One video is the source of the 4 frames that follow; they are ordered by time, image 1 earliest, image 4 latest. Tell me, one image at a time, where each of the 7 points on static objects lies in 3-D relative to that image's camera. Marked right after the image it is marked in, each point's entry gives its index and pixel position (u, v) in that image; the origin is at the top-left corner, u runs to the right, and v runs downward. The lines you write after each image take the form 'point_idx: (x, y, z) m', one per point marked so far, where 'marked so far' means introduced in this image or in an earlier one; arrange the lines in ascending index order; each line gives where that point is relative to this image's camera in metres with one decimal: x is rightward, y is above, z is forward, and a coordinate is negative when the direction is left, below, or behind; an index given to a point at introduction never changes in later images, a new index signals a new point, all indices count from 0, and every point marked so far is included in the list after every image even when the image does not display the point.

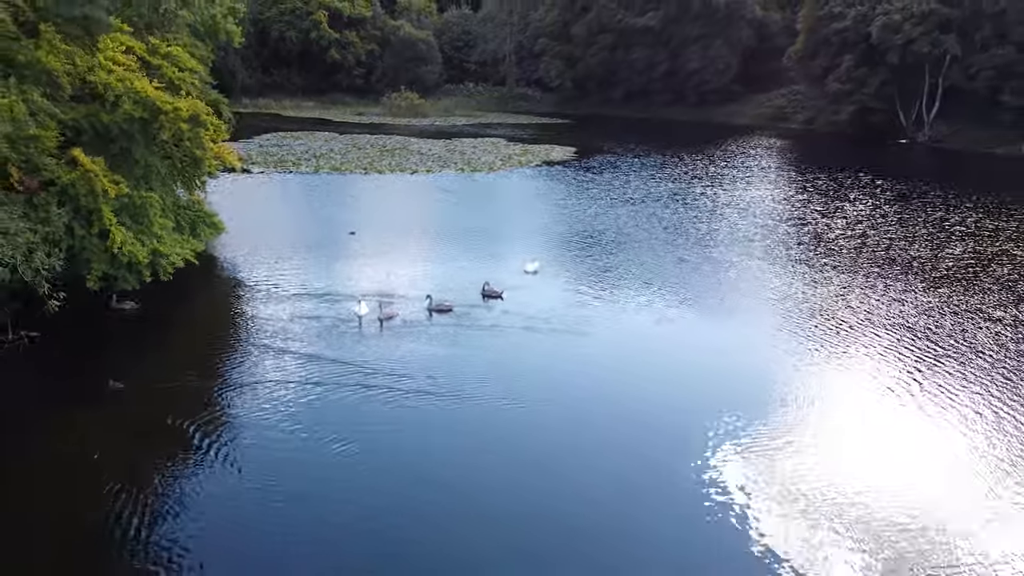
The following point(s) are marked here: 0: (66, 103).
0: (-5.4, +2.3, +11.0) m
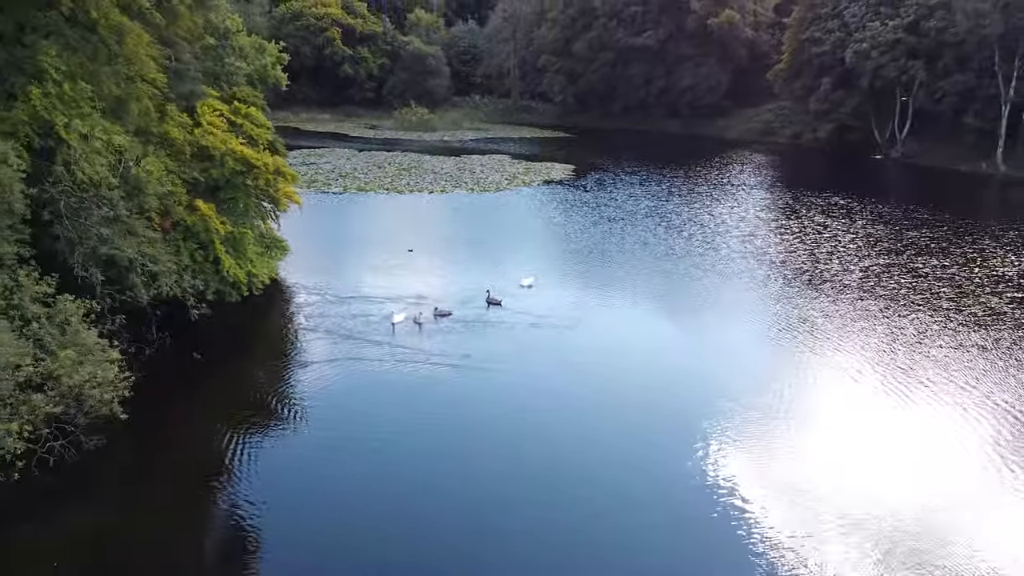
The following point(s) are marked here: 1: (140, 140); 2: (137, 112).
0: (-5.4, +2.1, +14.8) m
1: (-5.5, +2.2, +13.6) m
2: (-5.6, +2.6, +13.4) m
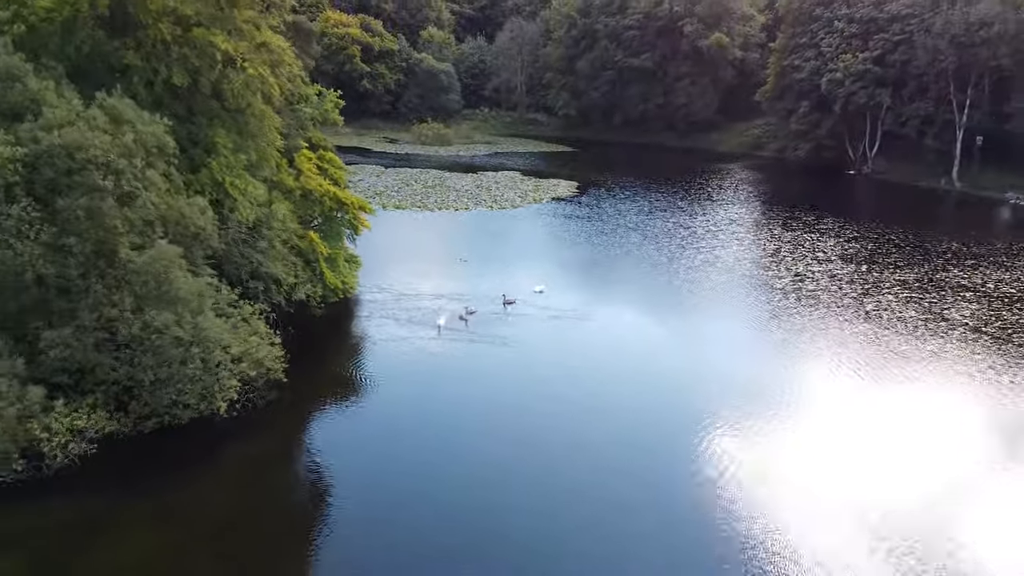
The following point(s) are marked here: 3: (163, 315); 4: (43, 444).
0: (-4.9, +2.0, +20.1) m
1: (-5.0, +2.1, +18.9) m
2: (-5.1, +2.5, +18.8) m
3: (-5.3, -0.4, +13.7) m
4: (-6.5, -2.2, +12.7) m
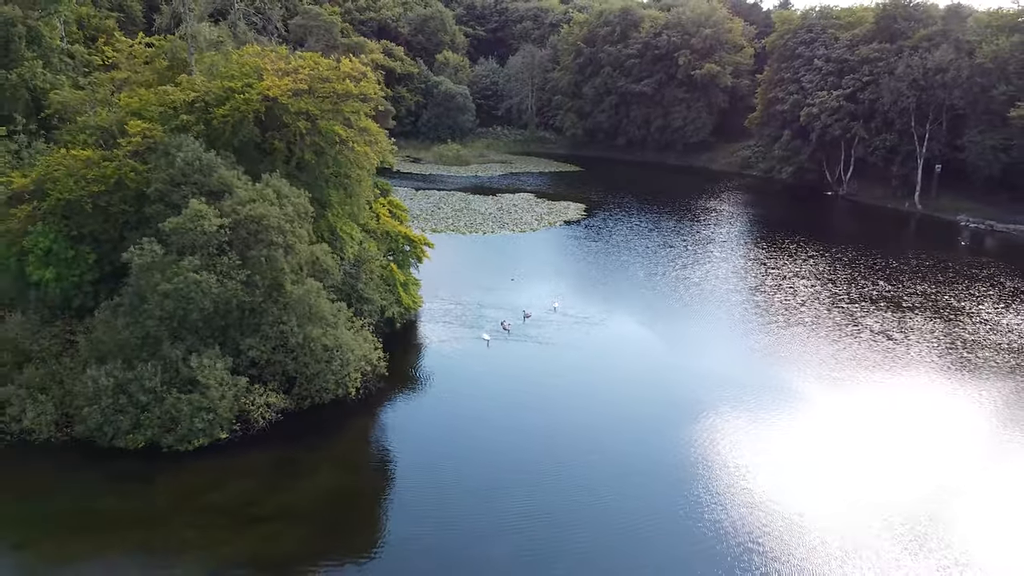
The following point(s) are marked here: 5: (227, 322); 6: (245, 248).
0: (-4.1, +1.5, +26.6) m
1: (-4.2, +1.6, +25.5) m
2: (-4.2, +2.0, +25.3) m
3: (-4.4, -0.9, +20.3) m
4: (-5.7, -2.7, +19.2) m
5: (-6.1, -0.7, +19.3) m
6: (-5.8, +0.9, +19.5) m
